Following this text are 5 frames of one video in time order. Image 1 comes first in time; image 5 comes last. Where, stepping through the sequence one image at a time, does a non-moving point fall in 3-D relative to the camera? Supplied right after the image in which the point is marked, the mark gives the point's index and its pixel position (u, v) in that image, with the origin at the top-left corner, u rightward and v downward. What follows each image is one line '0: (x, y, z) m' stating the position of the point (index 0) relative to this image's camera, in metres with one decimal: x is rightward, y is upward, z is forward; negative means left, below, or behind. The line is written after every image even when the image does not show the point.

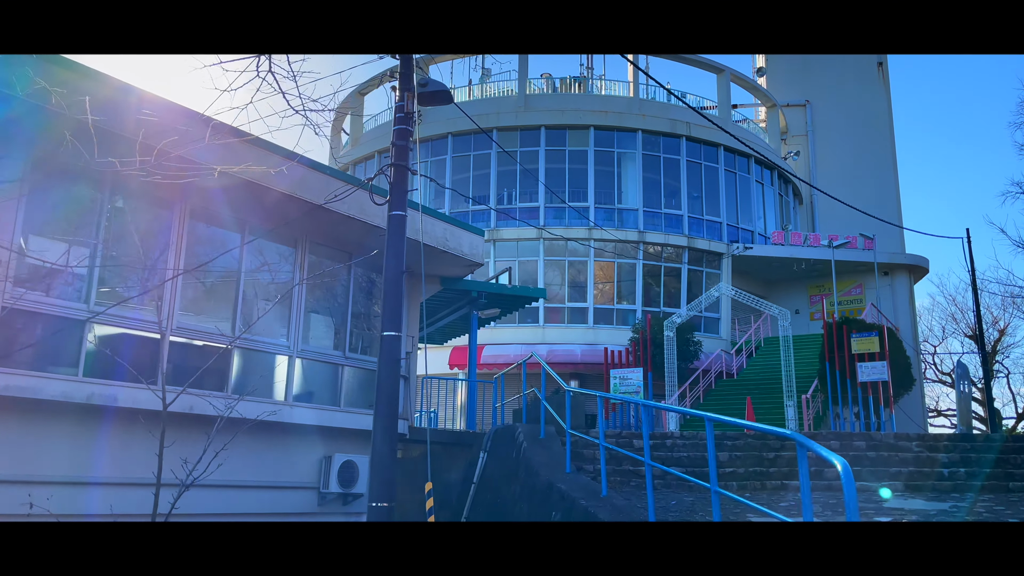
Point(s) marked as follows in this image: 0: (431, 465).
0: (-1.2, -2.5, +11.1) m
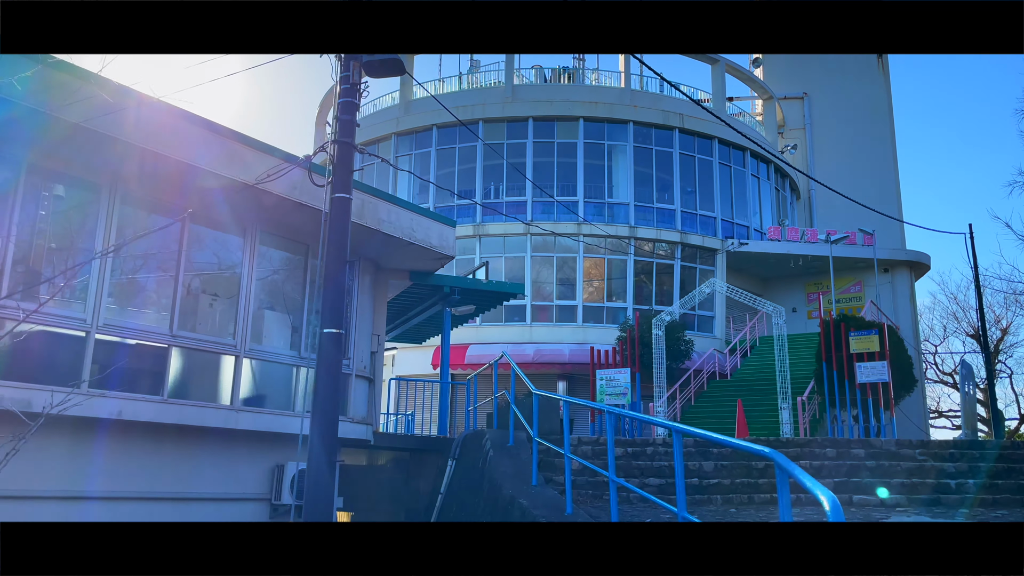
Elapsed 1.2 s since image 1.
0: (-1.5, -2.4, +10.4) m
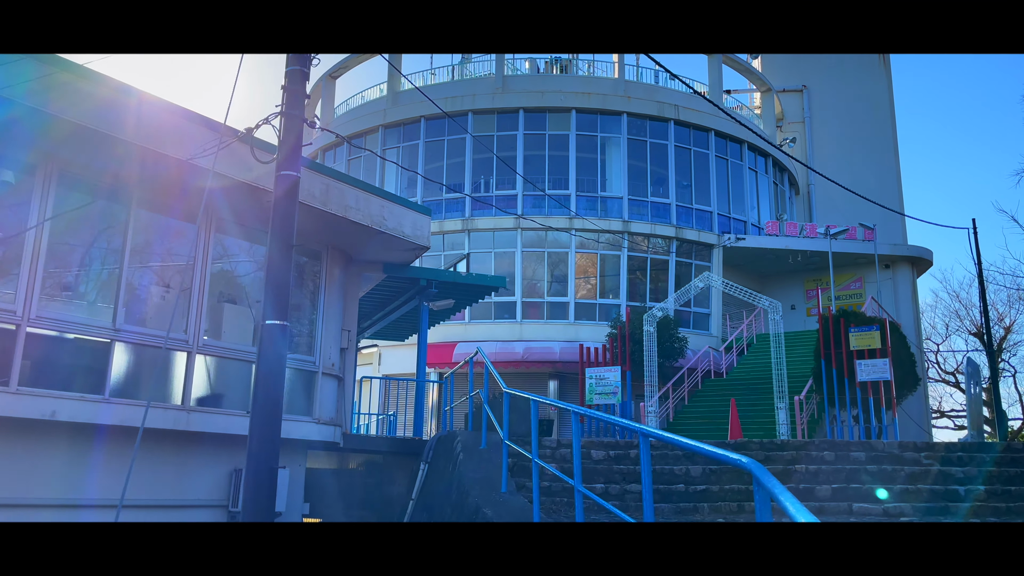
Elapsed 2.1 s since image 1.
0: (-1.7, -2.4, +9.9) m
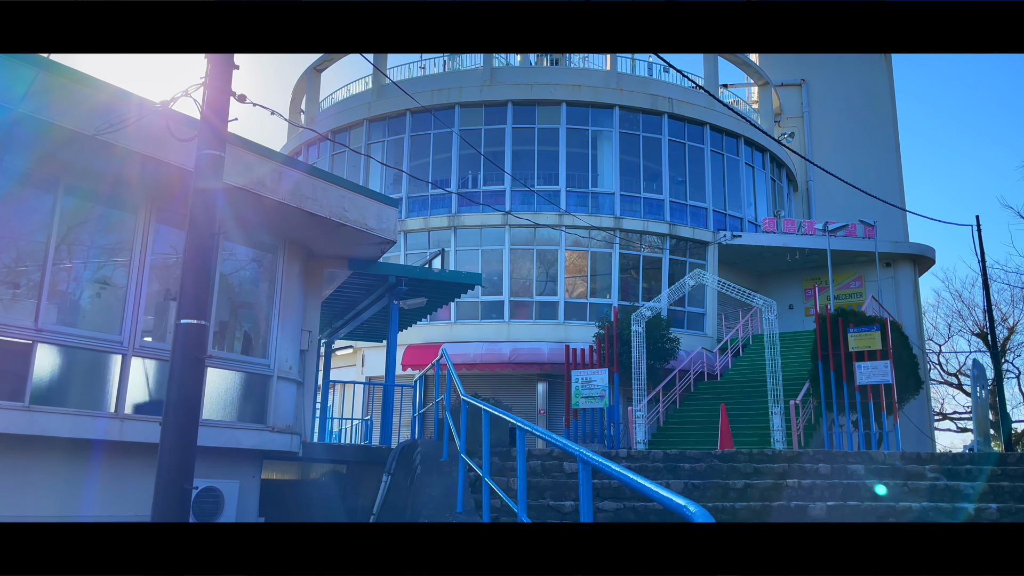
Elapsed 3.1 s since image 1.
0: (-2.0, -2.3, +9.3) m
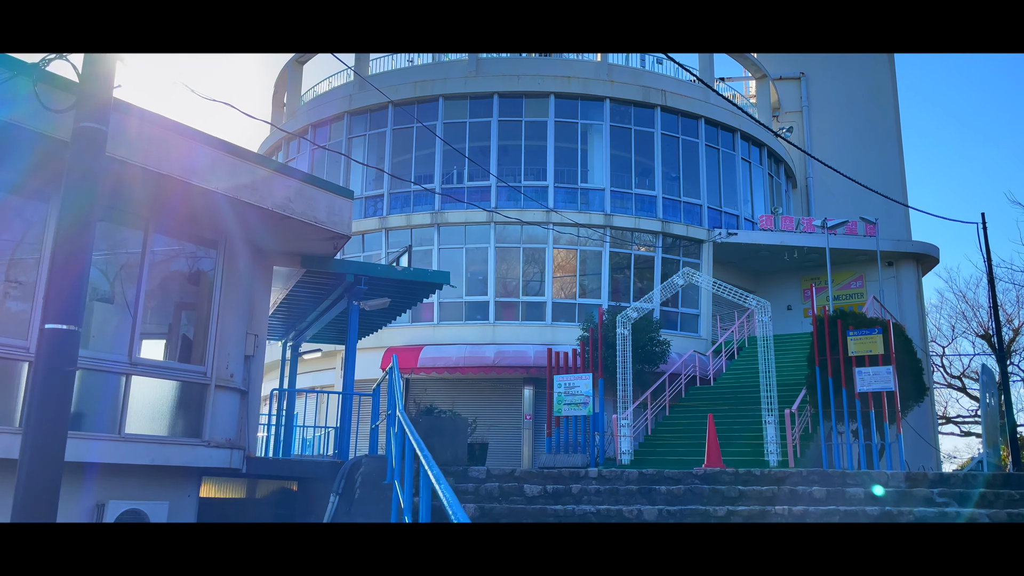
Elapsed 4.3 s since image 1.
0: (-2.3, -2.3, +8.5) m
